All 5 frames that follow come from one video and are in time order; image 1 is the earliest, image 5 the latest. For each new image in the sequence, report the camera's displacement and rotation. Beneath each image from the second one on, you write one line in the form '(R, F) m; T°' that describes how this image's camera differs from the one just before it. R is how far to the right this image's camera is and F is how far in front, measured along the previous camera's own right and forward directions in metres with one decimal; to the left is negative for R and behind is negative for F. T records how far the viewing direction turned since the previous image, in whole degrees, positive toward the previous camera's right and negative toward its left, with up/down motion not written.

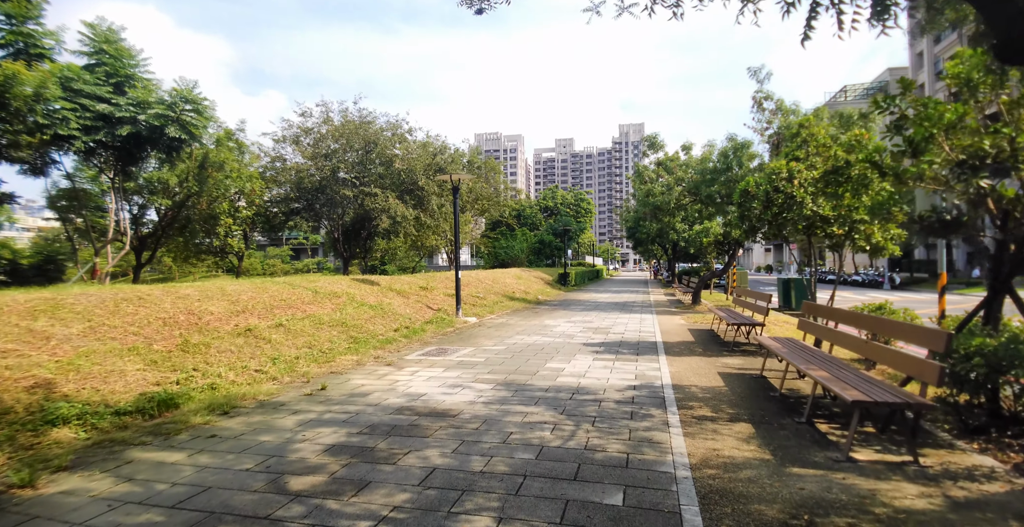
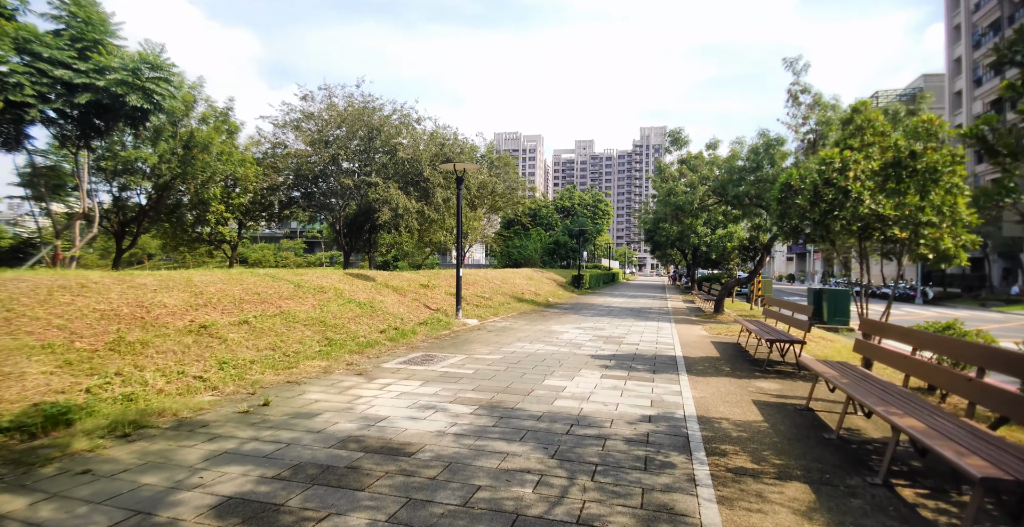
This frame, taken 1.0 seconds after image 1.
(+0.3, +1.3) m; -2°
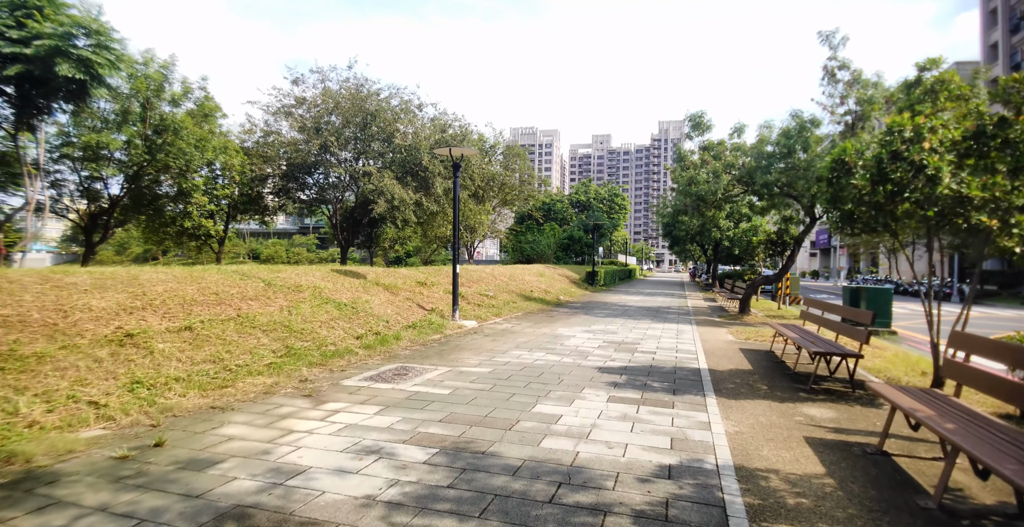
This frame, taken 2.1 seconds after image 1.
(+0.3, +1.4) m; -2°
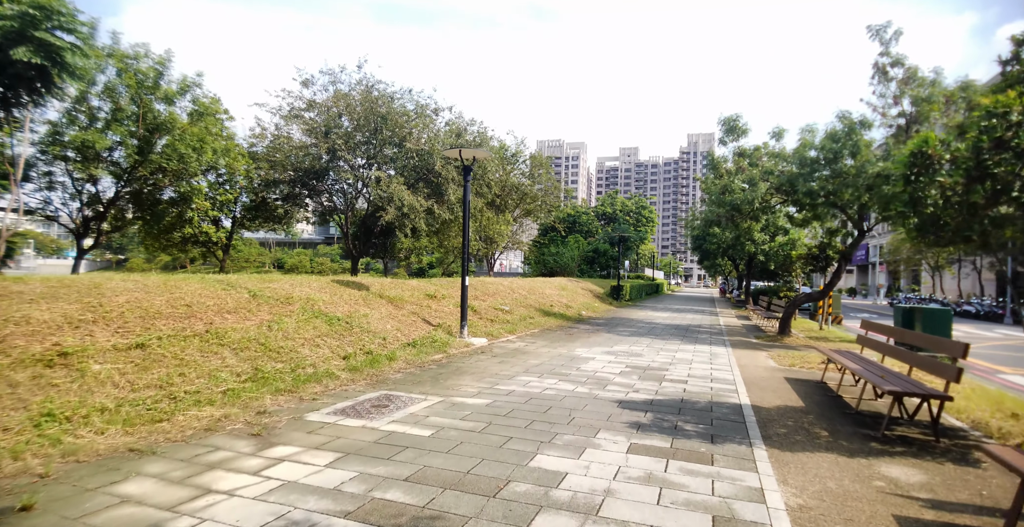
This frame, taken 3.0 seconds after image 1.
(+0.2, +1.1) m; -3°
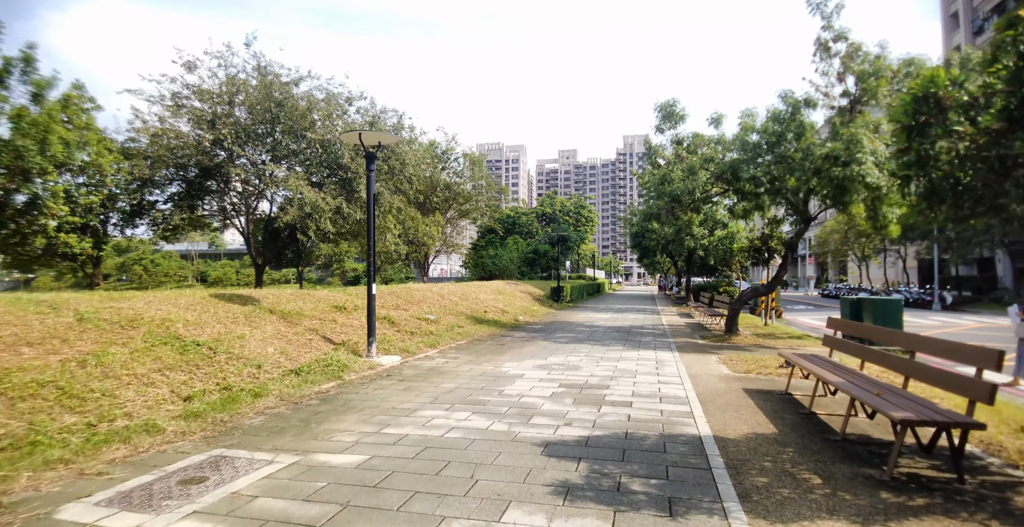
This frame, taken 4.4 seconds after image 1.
(+0.5, +1.6) m; +6°
